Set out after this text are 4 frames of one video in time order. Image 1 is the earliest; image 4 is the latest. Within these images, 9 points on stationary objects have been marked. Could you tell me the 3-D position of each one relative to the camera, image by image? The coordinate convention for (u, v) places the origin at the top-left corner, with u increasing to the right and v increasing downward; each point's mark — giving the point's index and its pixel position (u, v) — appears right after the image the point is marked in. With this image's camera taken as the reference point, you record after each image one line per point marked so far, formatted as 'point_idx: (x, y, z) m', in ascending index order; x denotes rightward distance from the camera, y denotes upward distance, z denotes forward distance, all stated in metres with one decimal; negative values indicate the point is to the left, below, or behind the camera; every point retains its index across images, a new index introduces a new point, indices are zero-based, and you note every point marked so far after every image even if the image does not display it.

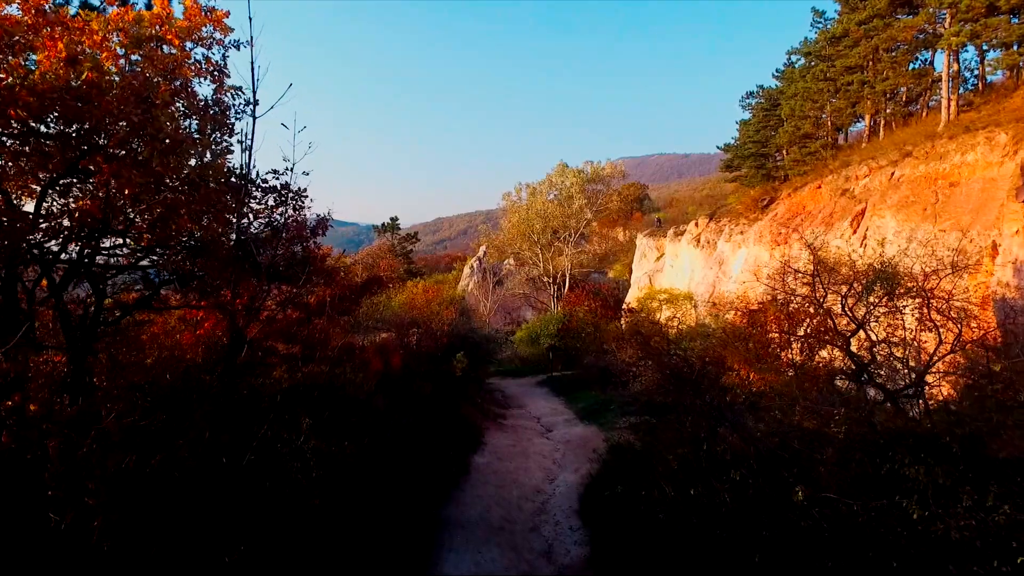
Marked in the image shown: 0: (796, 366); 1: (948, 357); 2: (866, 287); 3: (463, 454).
0: (+7.1, -1.9, +12.6) m
1: (+12.5, -2.0, +14.1) m
2: (+10.5, 0.0, +14.6) m
3: (-1.9, -6.6, +19.2) m
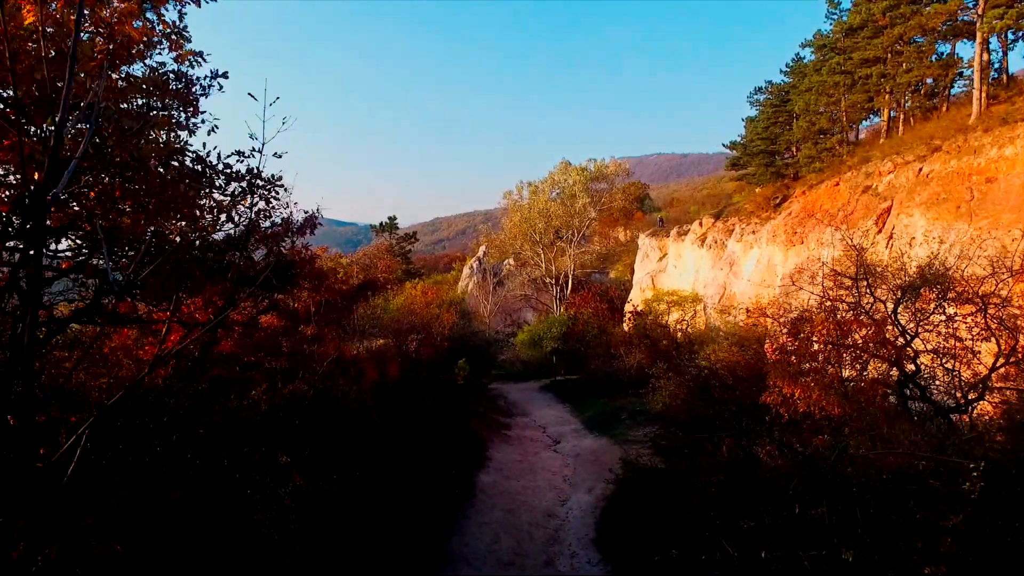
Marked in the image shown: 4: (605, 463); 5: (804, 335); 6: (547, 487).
0: (+7.4, -2.1, +11.1) m
1: (+12.8, -2.1, +12.7) m
2: (+10.8, -0.1, +13.2) m
3: (-1.6, -6.7, +17.7) m
4: (+3.6, -6.8, +18.9) m
5: (+7.0, -1.1, +11.7) m
6: (+1.3, -7.1, +17.8) m
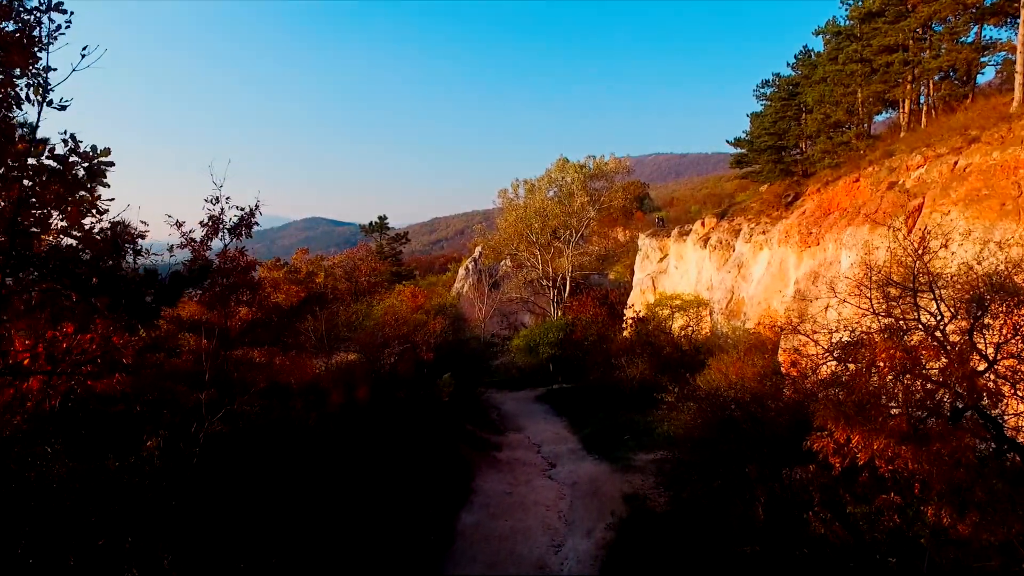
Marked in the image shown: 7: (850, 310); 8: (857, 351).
0: (+7.0, -2.4, +8.7) m
1: (+12.4, -2.4, +10.3) m
2: (+10.4, -0.4, +10.8) m
3: (-2.0, -7.0, +15.3) m
4: (+3.2, -7.0, +16.5) m
5: (+6.6, -1.4, +9.3) m
6: (+0.9, -7.4, +15.3) m
7: (+12.9, -0.9, +18.7) m
8: (+6.8, -1.2, +9.7) m
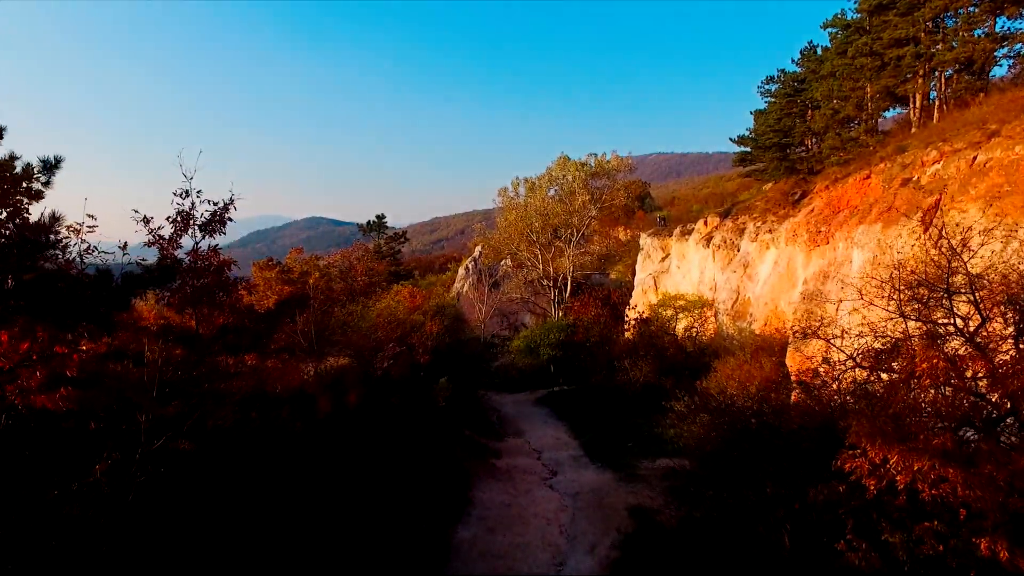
0: (+7.0, -2.4, +7.8) m
1: (+12.3, -2.4, +9.4) m
2: (+10.3, -0.4, +9.8) m
3: (-2.1, -7.1, +14.4) m
4: (+3.1, -7.1, +15.6) m
5: (+6.5, -1.5, +8.4) m
6: (+0.8, -7.5, +14.4) m
7: (+12.8, -0.9, +17.8) m
8: (+6.7, -1.3, +8.8) m
